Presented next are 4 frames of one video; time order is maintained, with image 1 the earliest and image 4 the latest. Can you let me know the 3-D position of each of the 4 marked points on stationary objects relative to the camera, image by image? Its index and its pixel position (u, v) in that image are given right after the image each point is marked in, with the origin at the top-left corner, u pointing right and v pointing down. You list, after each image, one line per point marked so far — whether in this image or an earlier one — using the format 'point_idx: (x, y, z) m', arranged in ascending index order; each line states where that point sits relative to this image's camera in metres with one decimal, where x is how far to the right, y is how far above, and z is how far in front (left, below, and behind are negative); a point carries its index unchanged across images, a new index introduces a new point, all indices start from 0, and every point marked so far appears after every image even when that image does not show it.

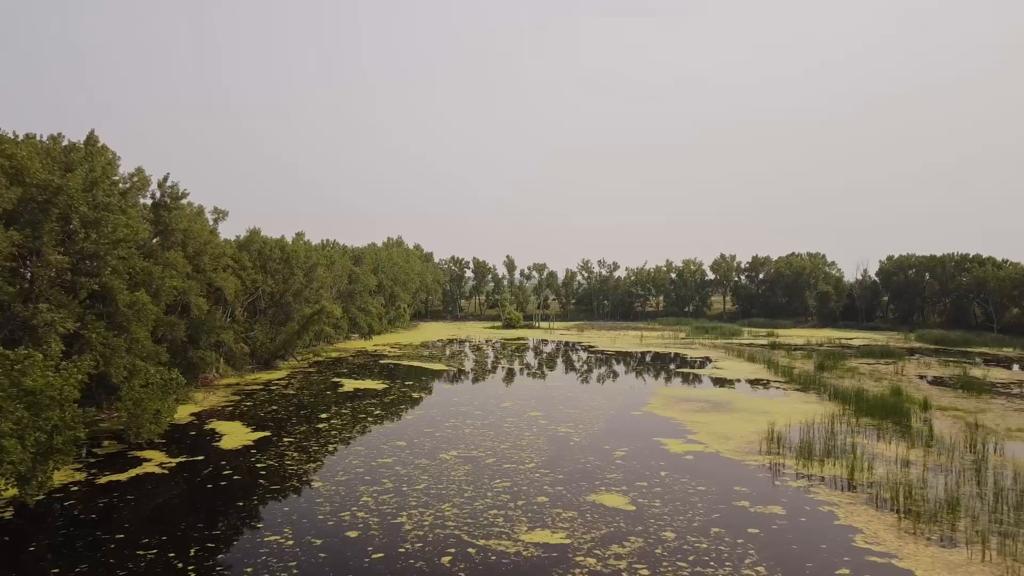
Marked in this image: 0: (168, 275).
0: (-12.3, +0.4, +18.2) m
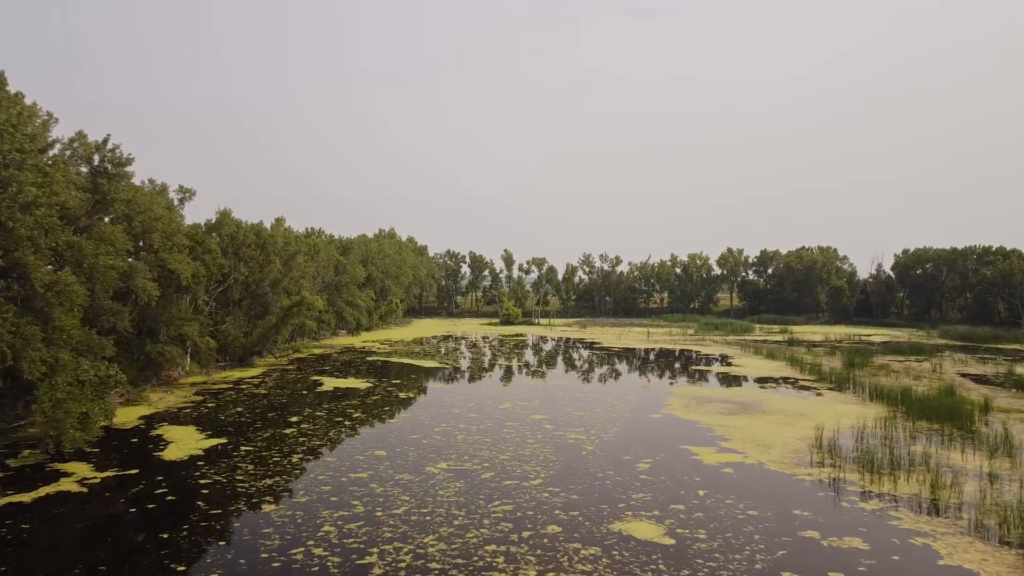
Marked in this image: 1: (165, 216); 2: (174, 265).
0: (-12.3, +1.0, +15.3) m
1: (-12.5, +2.6, +18.3) m
2: (-12.3, +0.9, +18.5) m
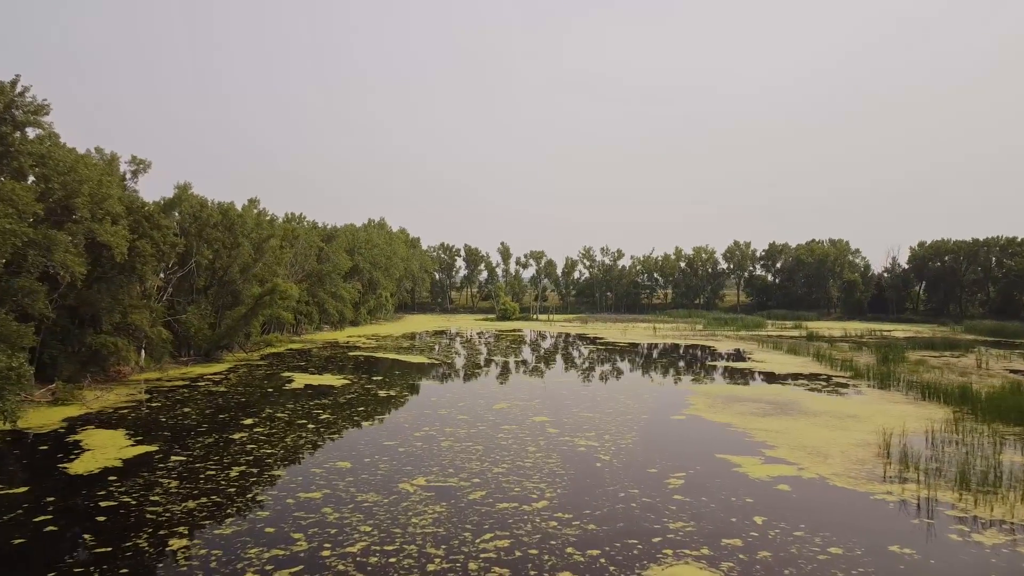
0: (-12.4, +1.7, +12.4) m
1: (-12.6, +3.3, +15.4) m
2: (-12.4, +1.5, +15.6) m
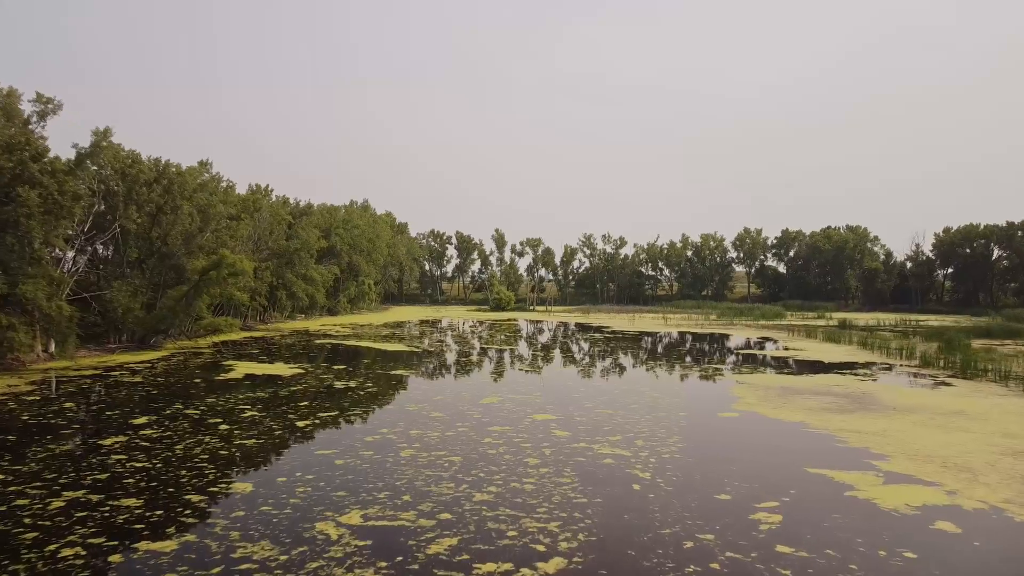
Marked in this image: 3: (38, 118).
0: (-12.5, +2.8, +8.2) m
1: (-12.8, +4.4, +11.2) m
2: (-12.6, +2.6, +11.5) m
3: (-16.8, +6.0, +18.0) m
